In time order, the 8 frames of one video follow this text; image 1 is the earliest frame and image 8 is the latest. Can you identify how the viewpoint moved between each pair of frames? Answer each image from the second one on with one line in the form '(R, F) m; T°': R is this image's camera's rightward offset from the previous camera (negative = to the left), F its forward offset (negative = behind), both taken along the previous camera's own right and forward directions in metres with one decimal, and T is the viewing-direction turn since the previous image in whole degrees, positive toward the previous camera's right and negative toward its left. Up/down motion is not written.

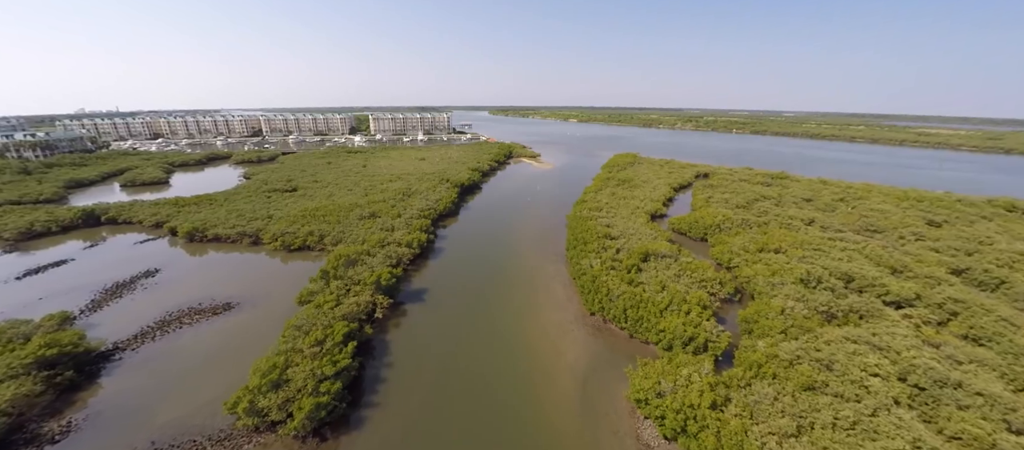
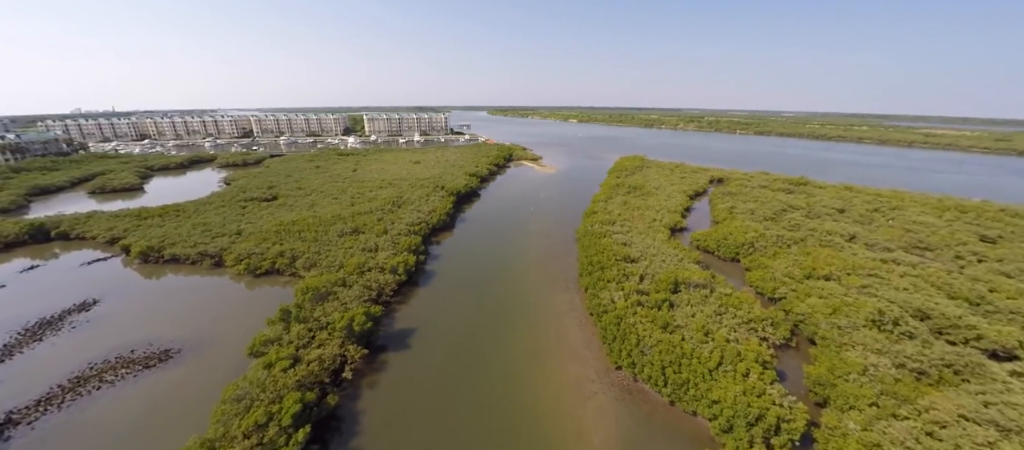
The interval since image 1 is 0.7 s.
(-0.2, +3.3) m; 0°
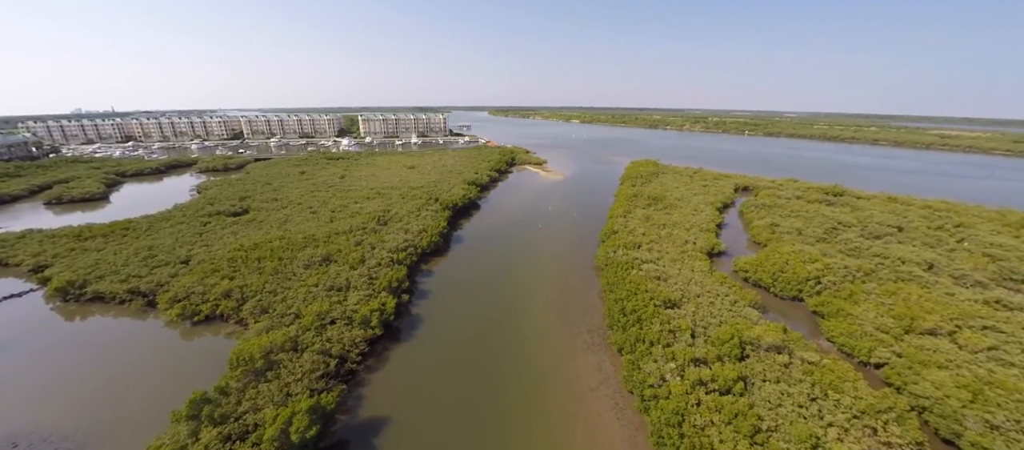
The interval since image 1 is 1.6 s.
(-0.3, +4.3) m; 0°
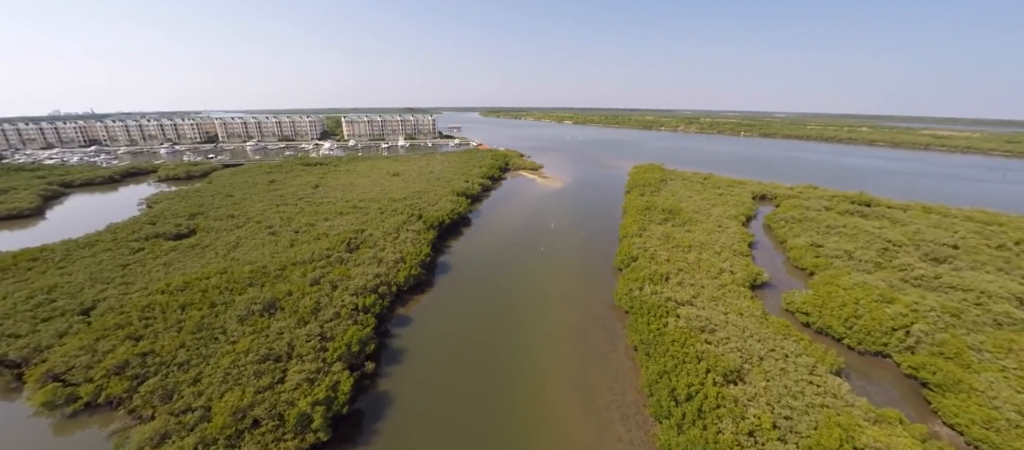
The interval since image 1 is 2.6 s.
(-0.3, +4.2) m; +1°
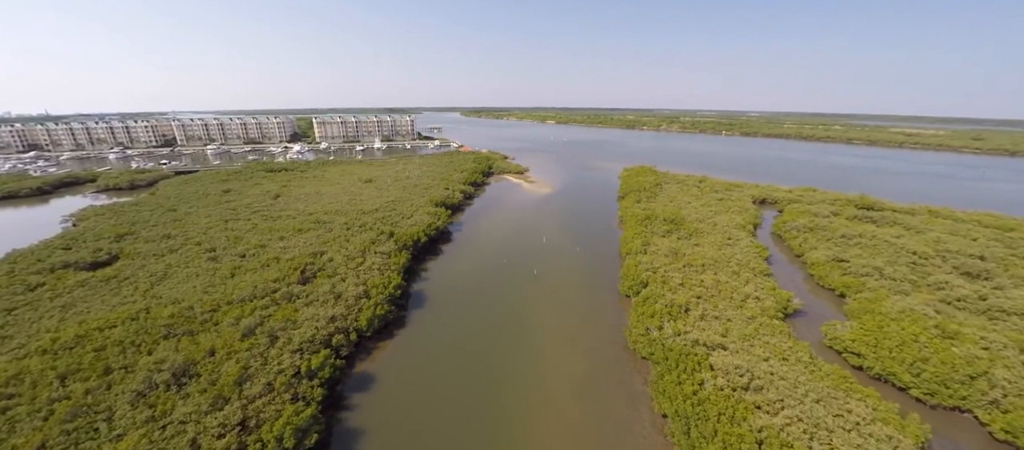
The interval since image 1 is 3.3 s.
(-0.2, +3.2) m; +3°
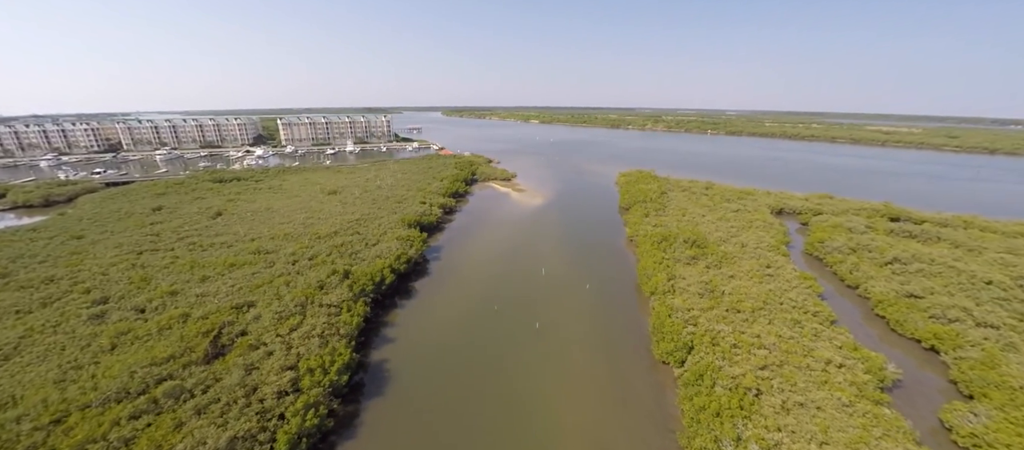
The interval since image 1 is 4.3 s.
(-0.4, +4.7) m; +3°
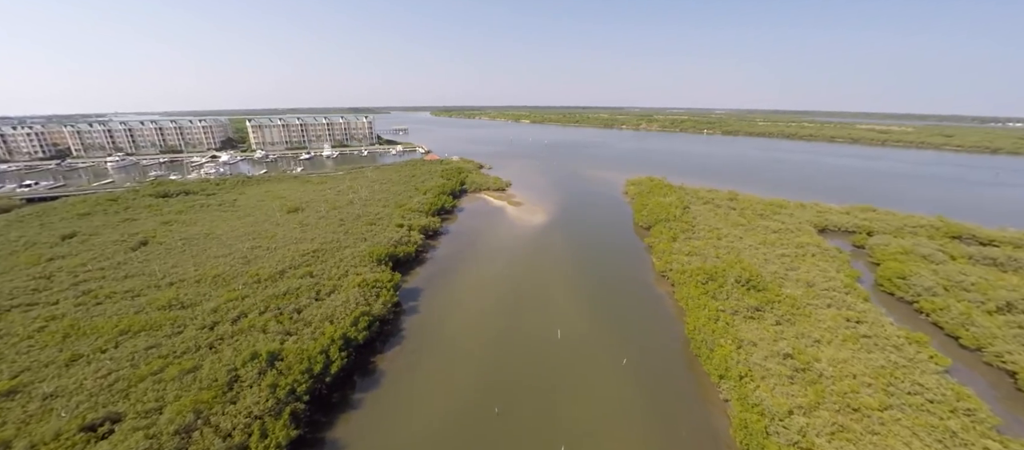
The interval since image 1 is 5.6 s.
(-0.5, +5.1) m; +2°
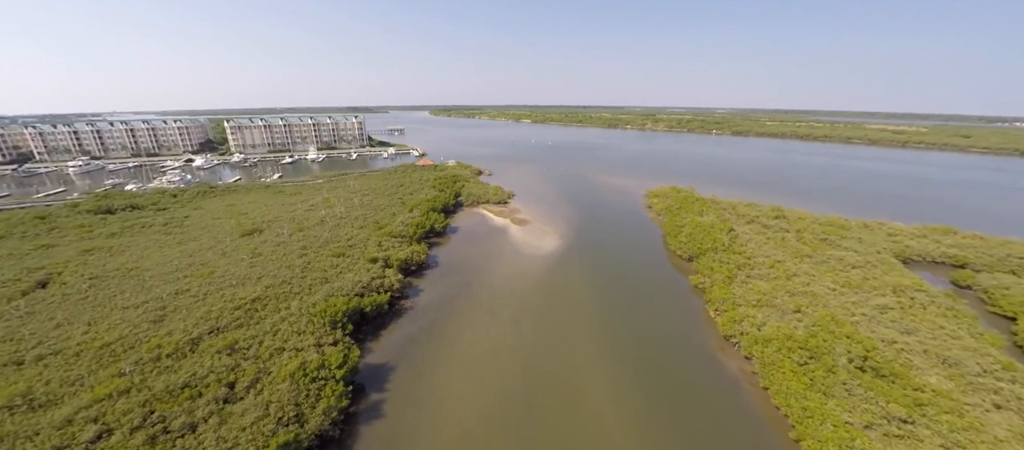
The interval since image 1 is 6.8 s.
(-0.3, +5.1) m; 0°
